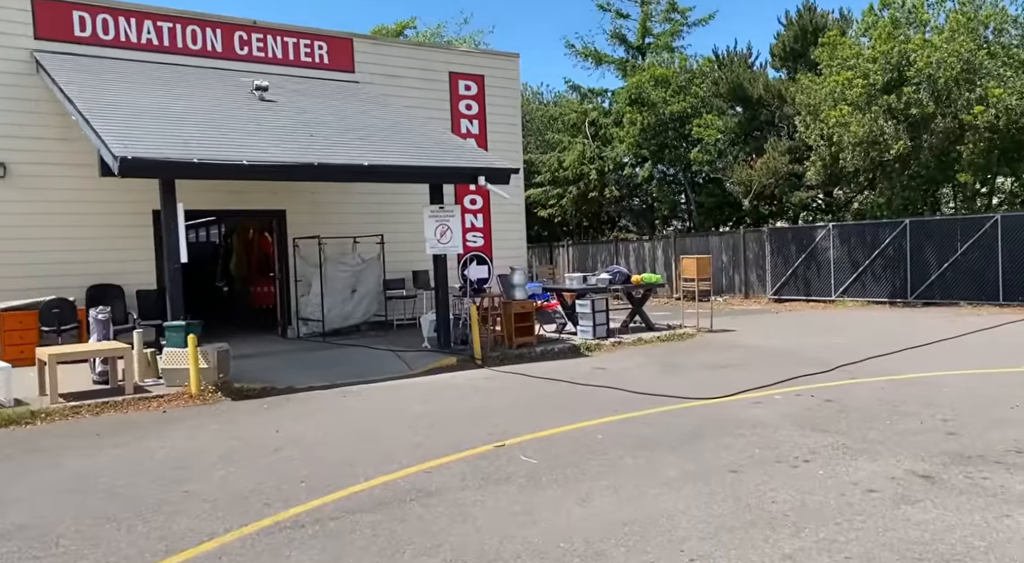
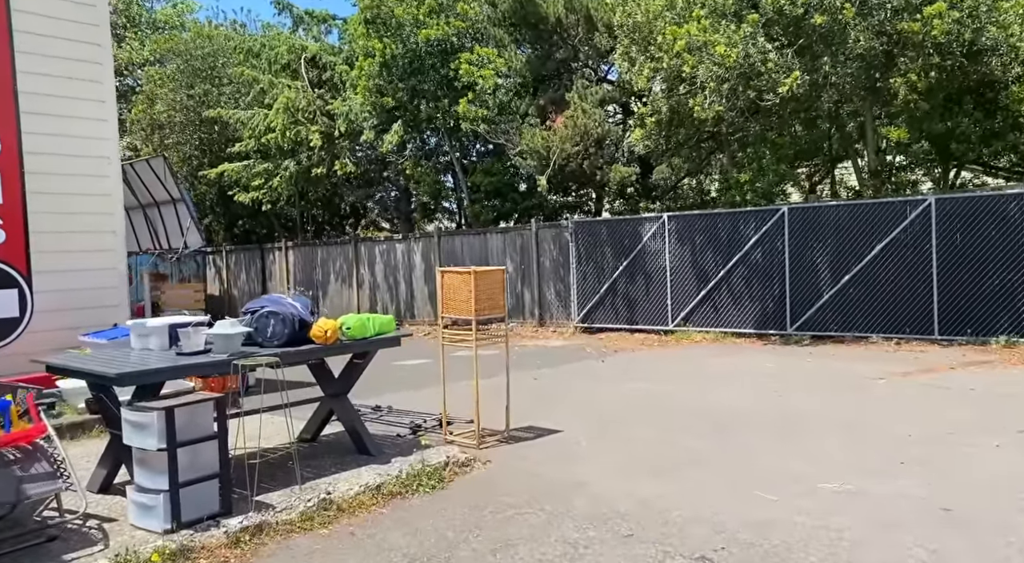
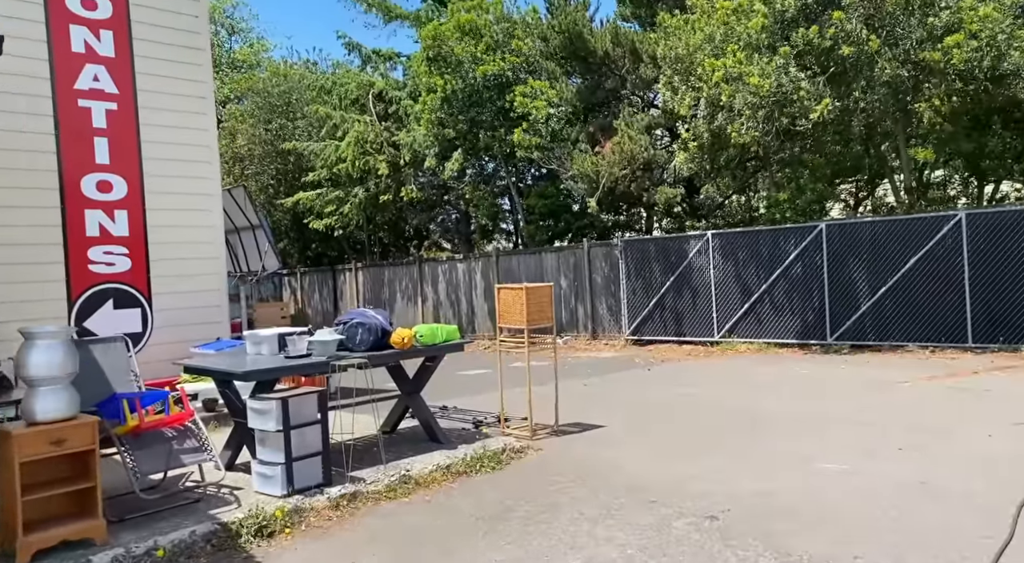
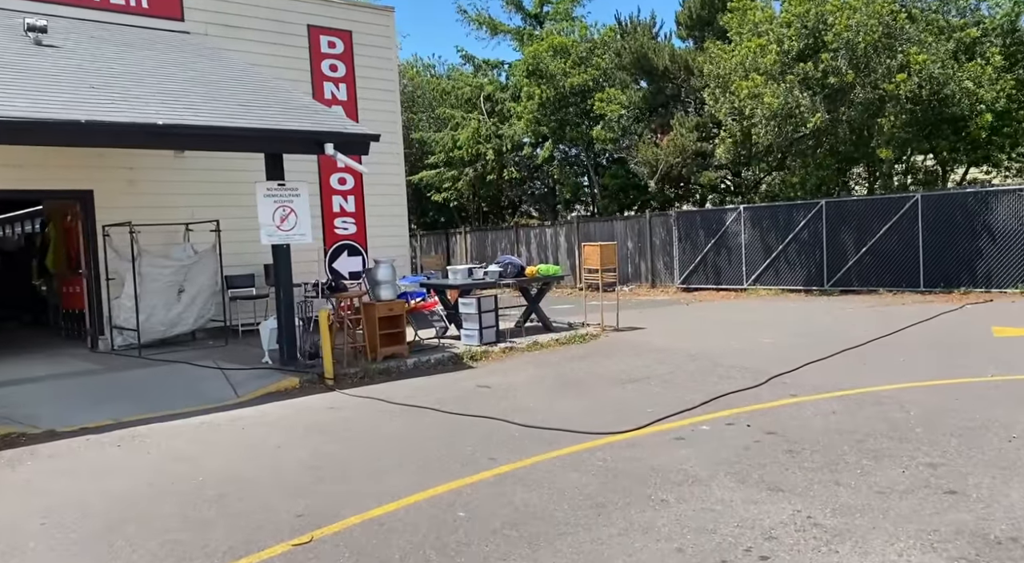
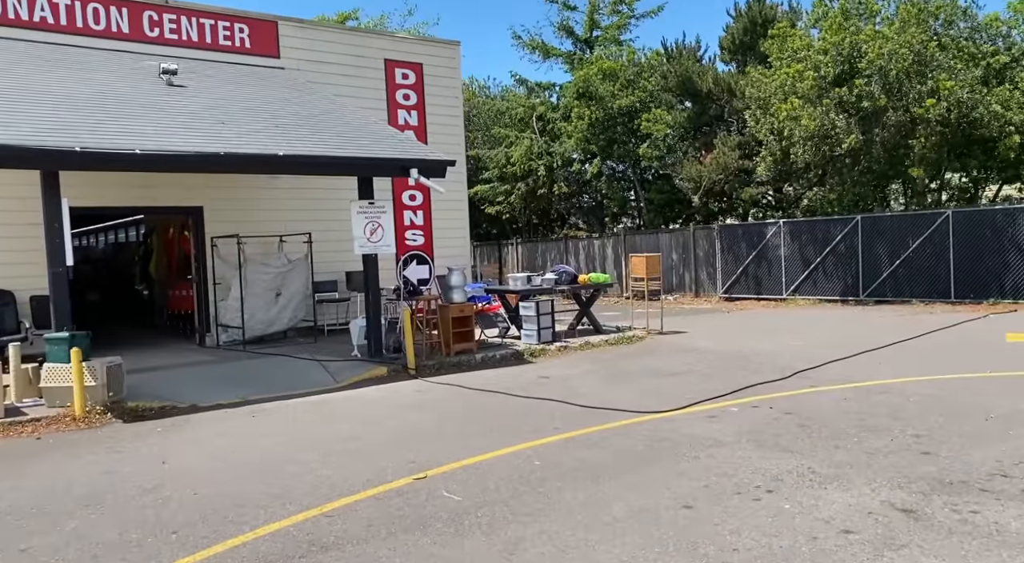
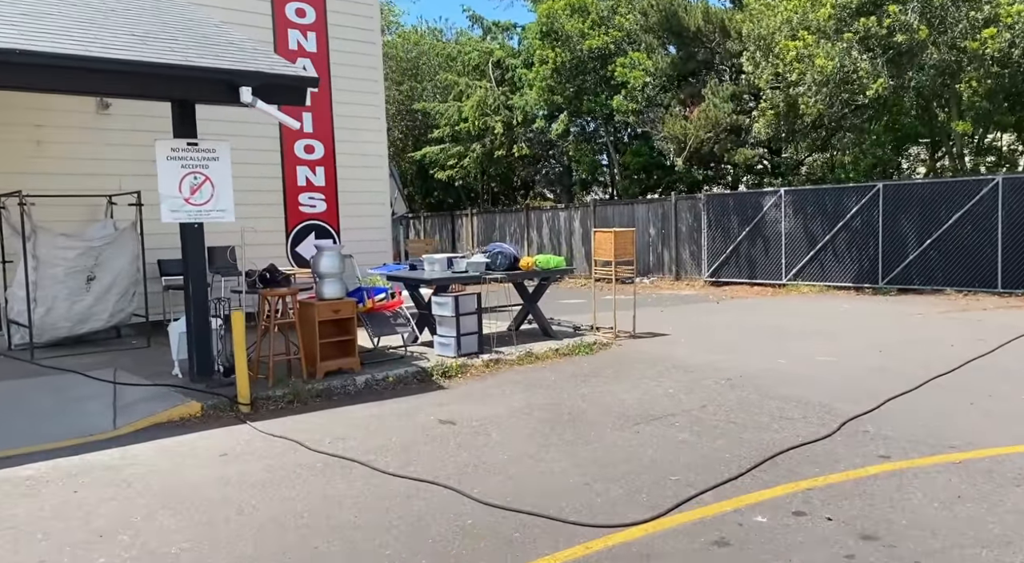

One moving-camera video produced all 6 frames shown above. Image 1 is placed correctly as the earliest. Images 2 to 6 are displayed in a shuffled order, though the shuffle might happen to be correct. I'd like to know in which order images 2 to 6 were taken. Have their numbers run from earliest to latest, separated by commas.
5, 4, 6, 3, 2
